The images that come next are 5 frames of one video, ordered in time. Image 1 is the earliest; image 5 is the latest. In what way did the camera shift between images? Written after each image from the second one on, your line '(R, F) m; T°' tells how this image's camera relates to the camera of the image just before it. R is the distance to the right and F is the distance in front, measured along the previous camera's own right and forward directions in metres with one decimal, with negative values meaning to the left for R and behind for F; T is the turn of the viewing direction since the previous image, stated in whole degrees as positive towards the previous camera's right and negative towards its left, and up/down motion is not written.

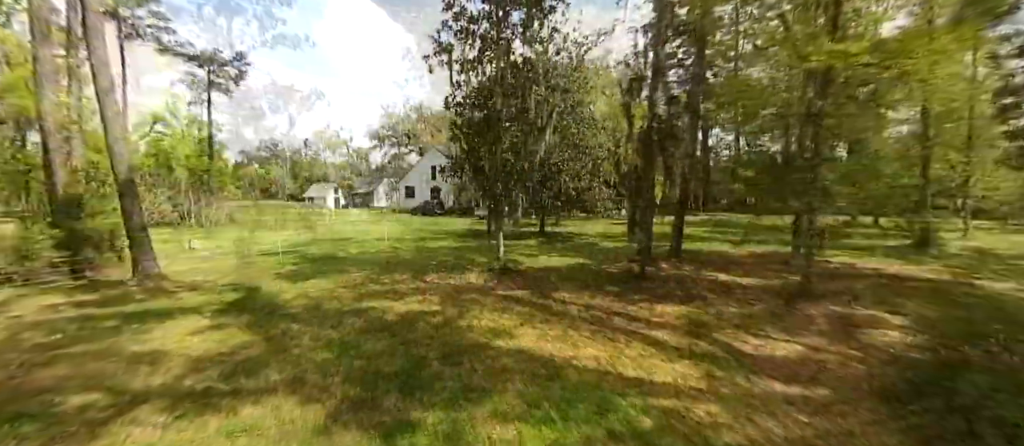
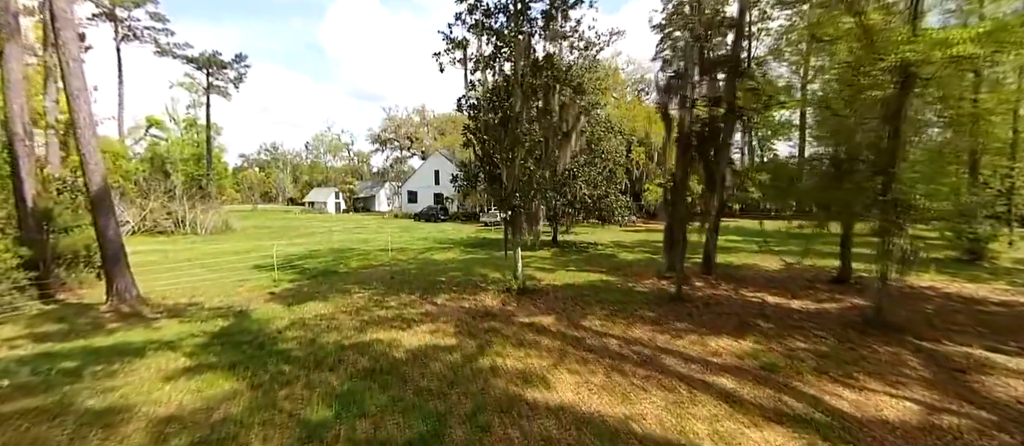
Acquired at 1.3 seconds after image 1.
(-0.4, +0.8) m; 0°
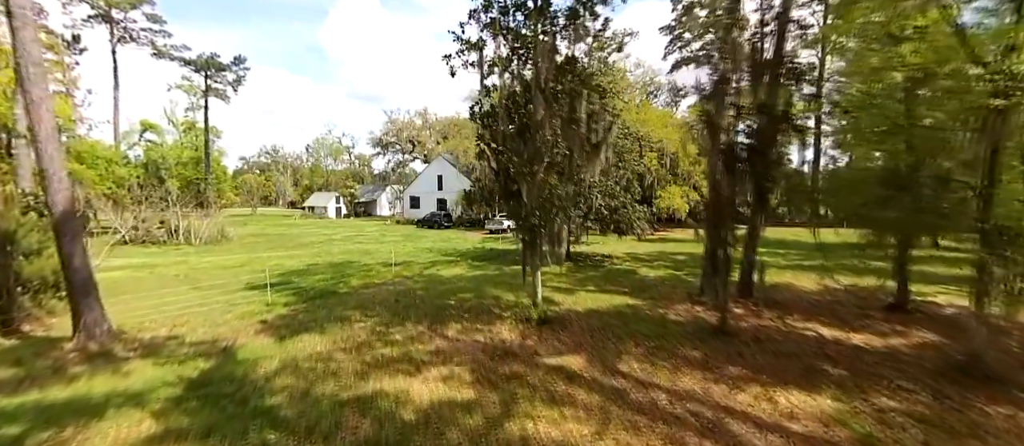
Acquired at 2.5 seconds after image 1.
(-0.3, +0.8) m; 0°
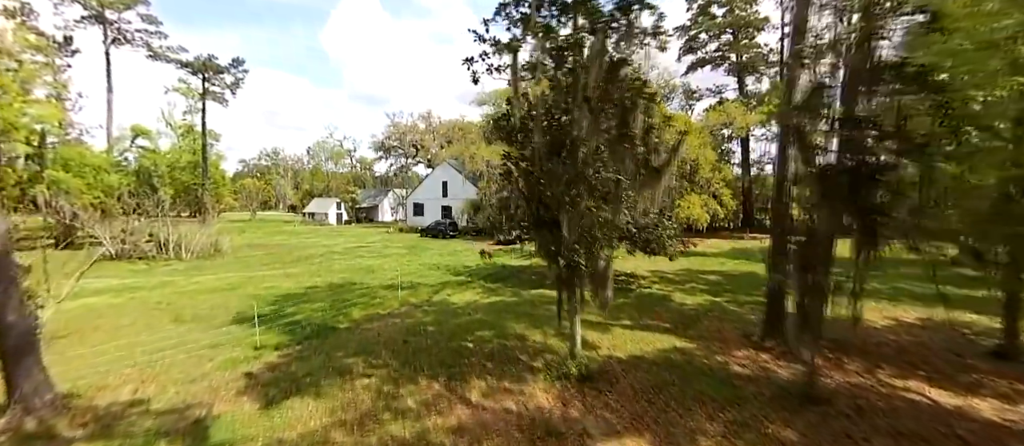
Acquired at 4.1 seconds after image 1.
(-0.5, +1.1) m; 0°
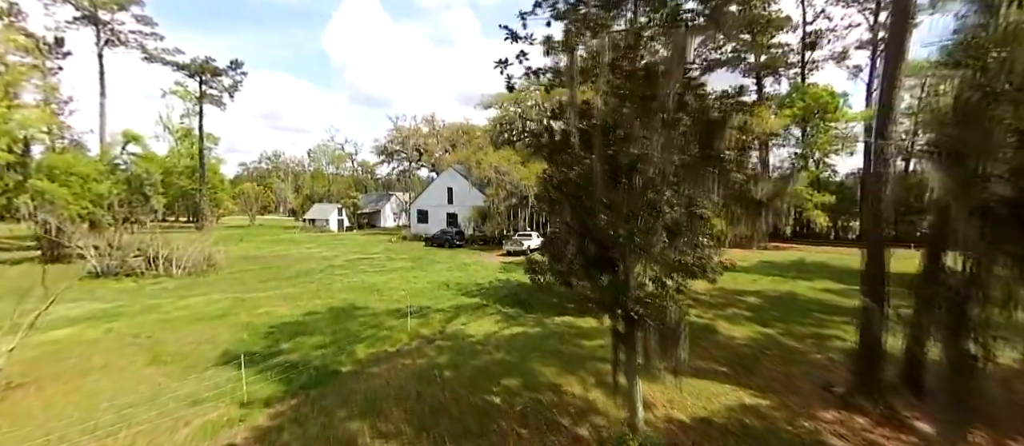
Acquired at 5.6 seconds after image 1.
(-0.5, +1.1) m; 0°
